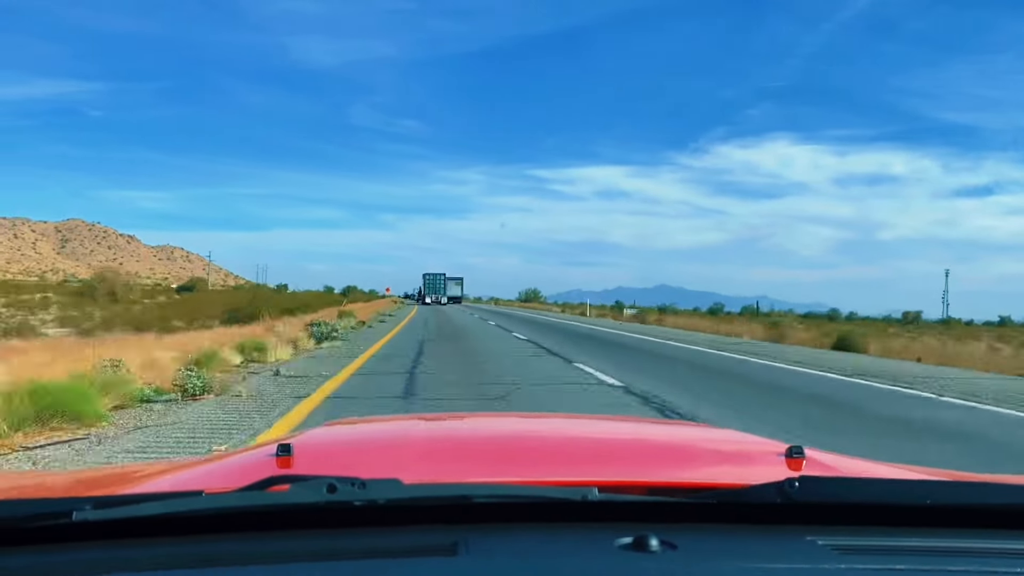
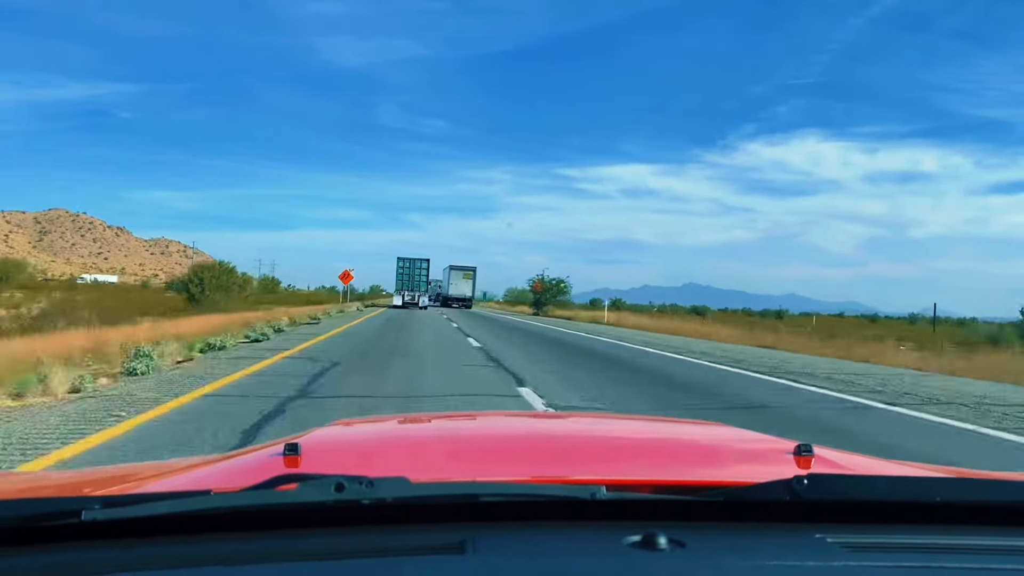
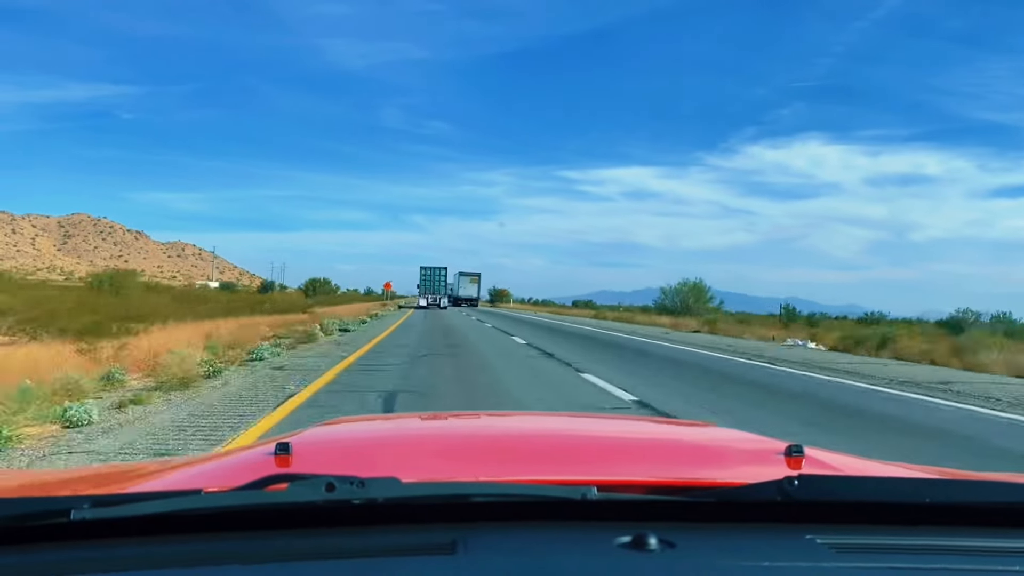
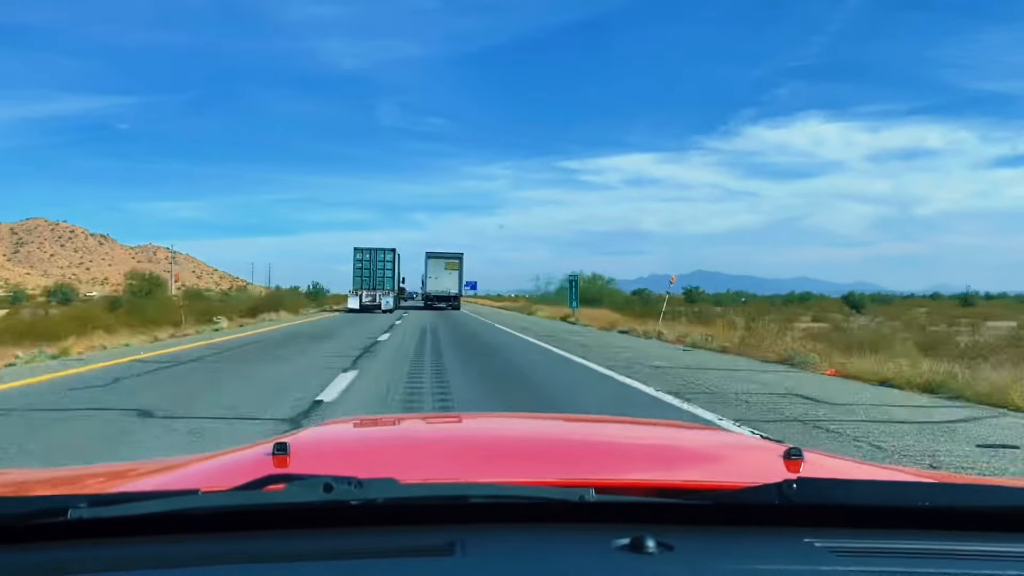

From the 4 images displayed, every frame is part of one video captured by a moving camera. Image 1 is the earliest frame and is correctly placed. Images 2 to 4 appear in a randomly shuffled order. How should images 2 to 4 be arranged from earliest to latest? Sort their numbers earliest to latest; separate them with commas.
3, 2, 4
